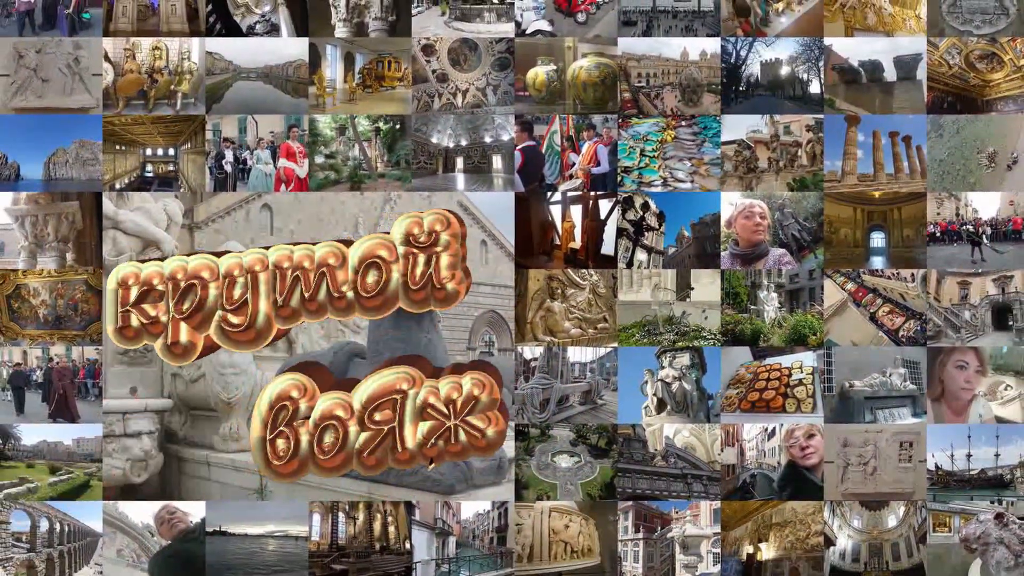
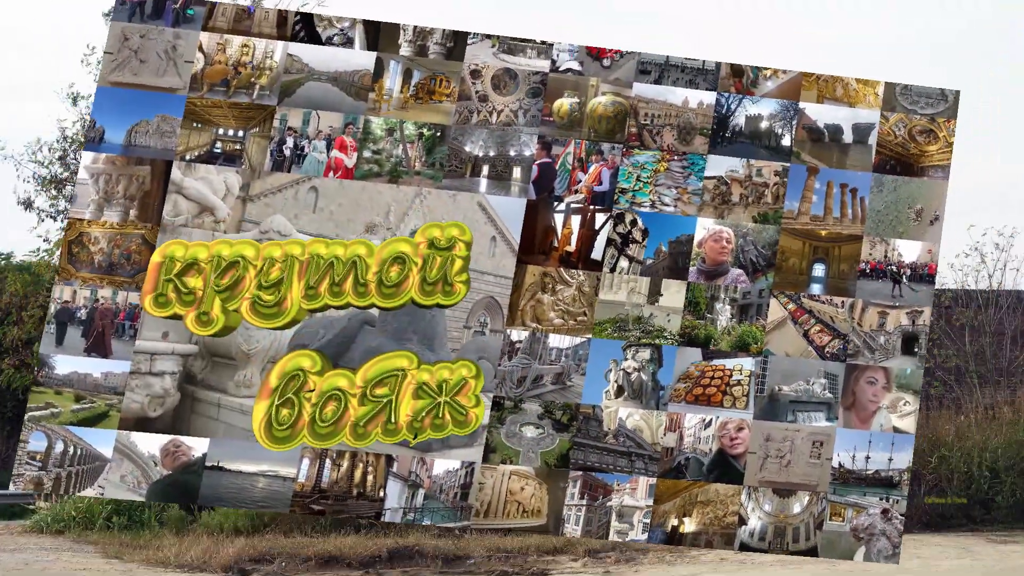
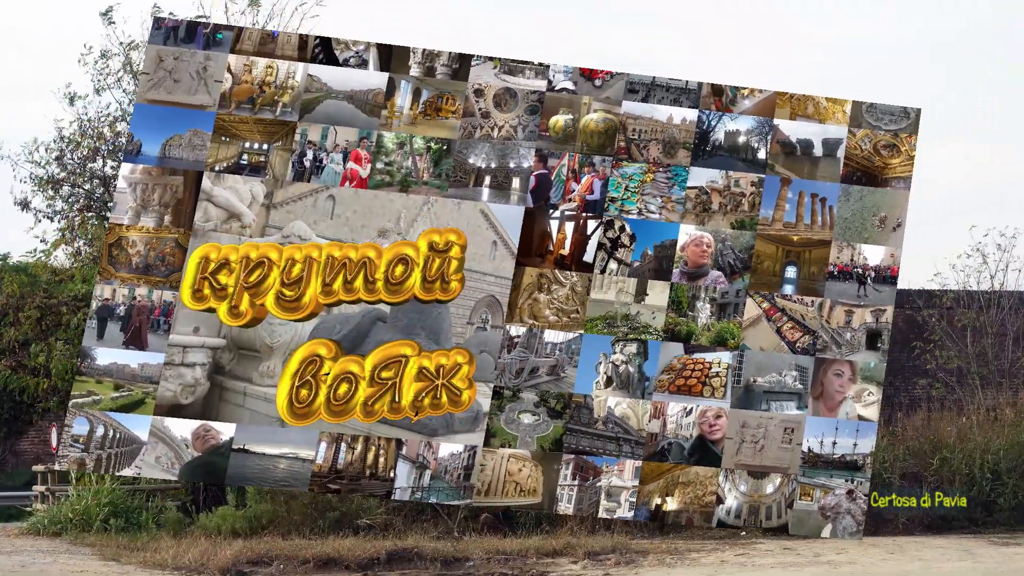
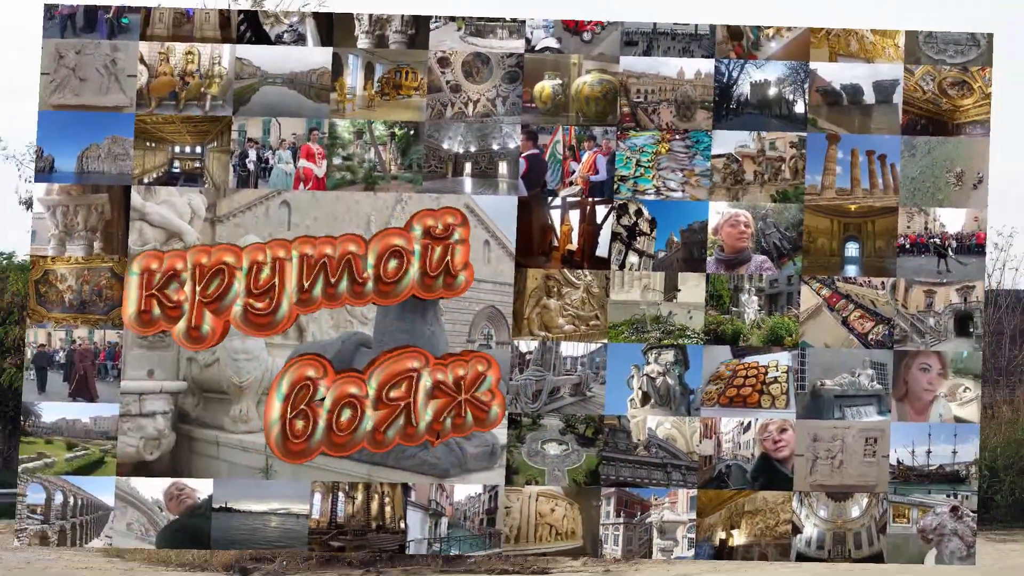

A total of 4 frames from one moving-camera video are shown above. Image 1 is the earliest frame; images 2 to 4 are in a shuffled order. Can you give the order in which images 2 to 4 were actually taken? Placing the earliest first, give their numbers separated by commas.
4, 2, 3
